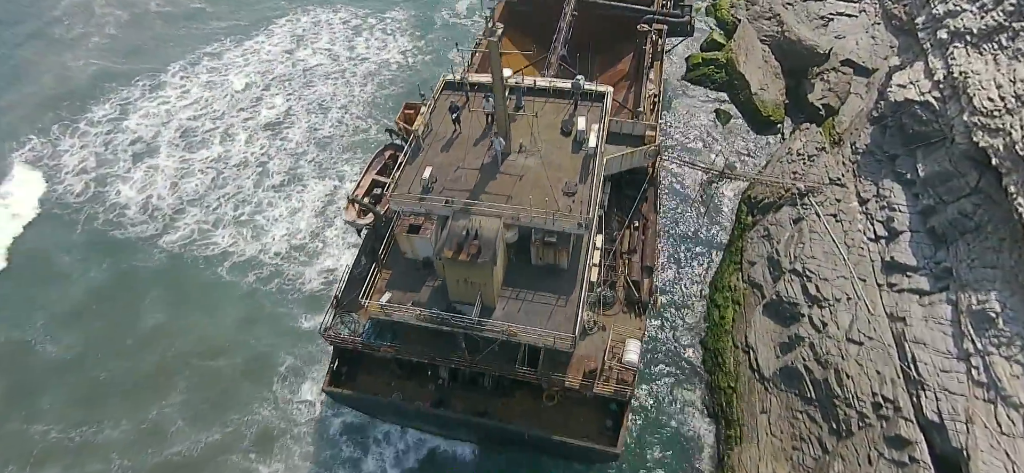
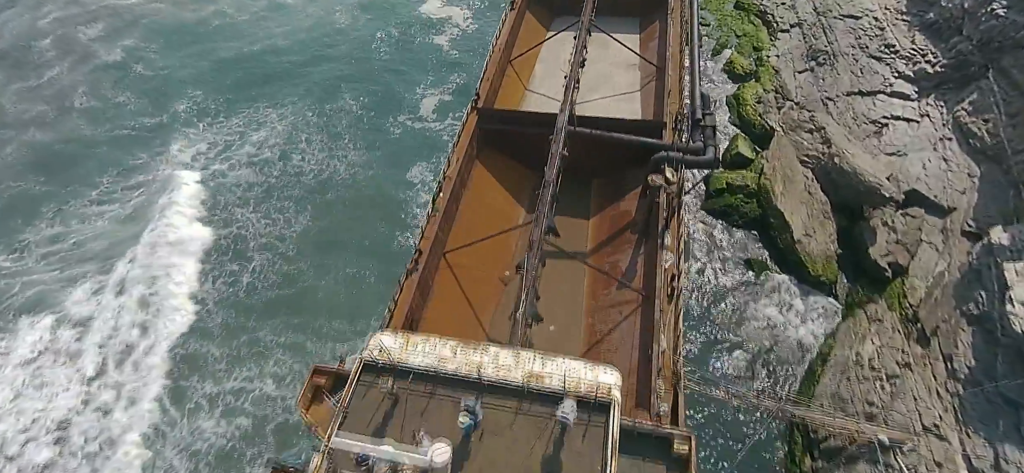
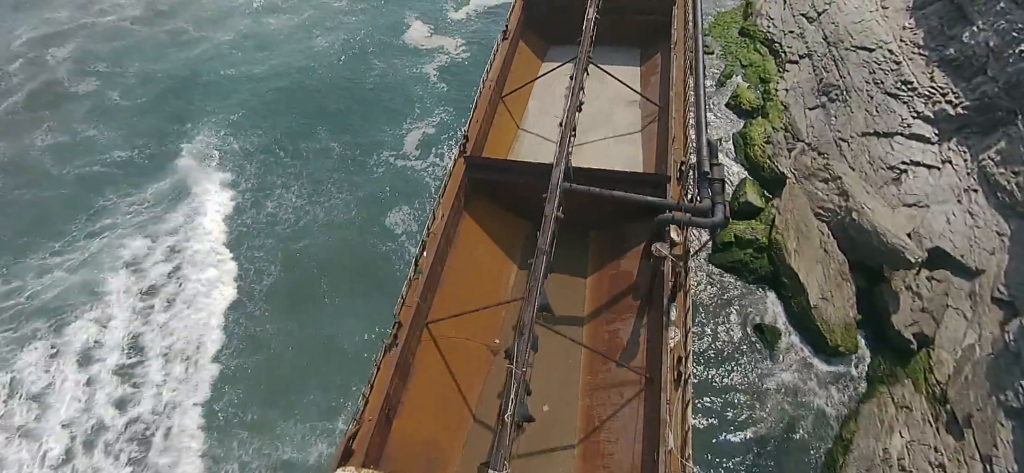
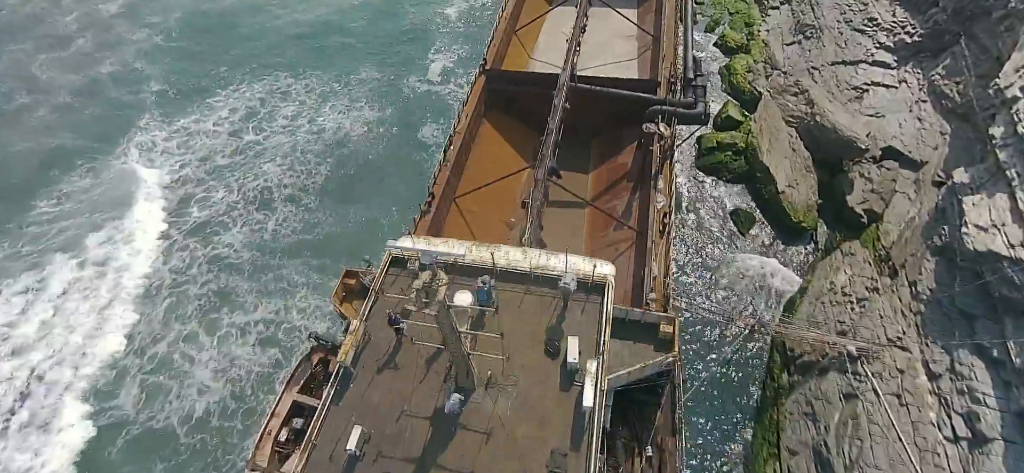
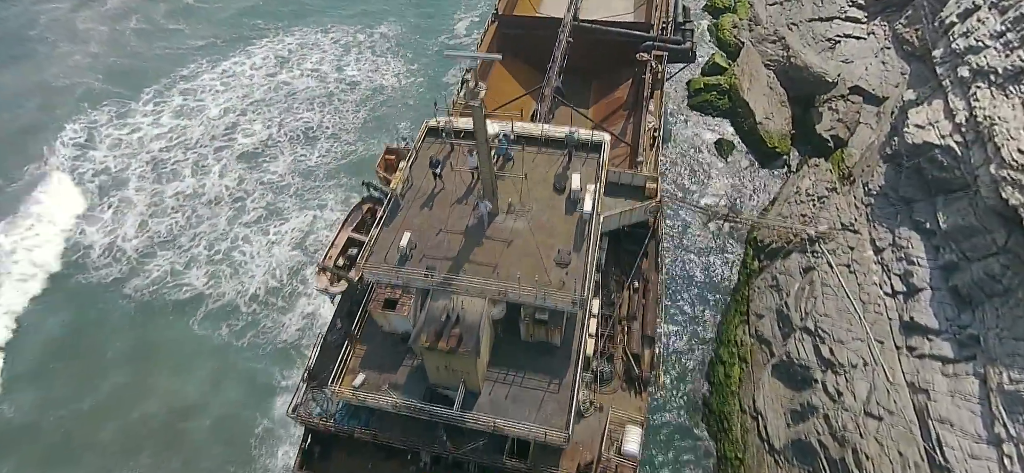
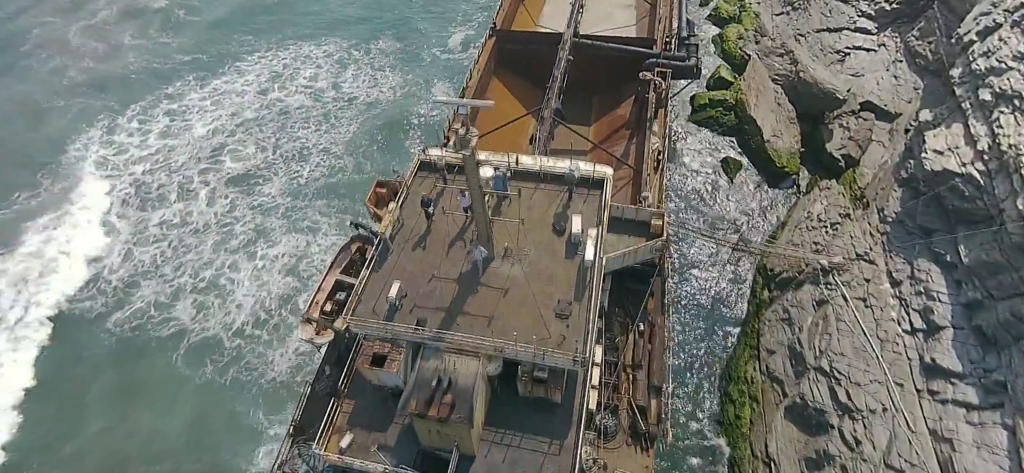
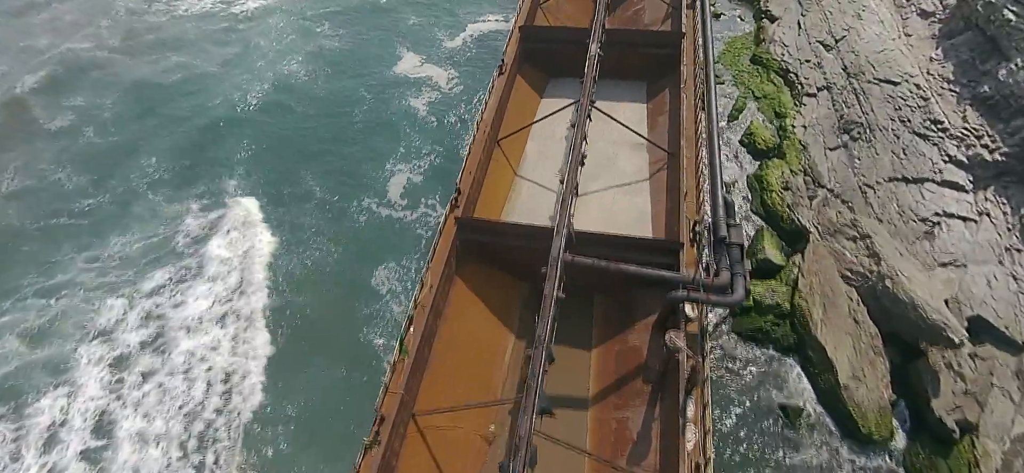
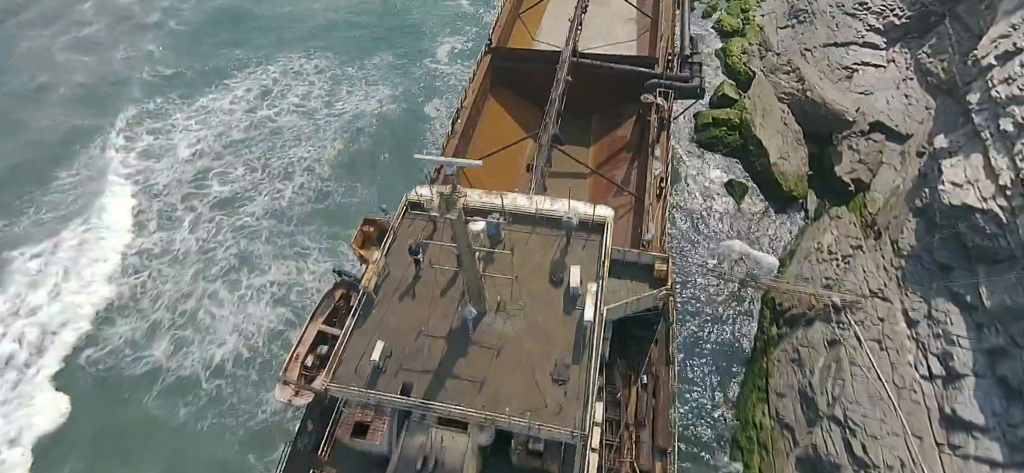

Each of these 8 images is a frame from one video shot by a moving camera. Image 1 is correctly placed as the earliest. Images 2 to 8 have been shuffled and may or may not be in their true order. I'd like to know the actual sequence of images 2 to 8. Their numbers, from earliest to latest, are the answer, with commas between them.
5, 6, 8, 4, 2, 3, 7
